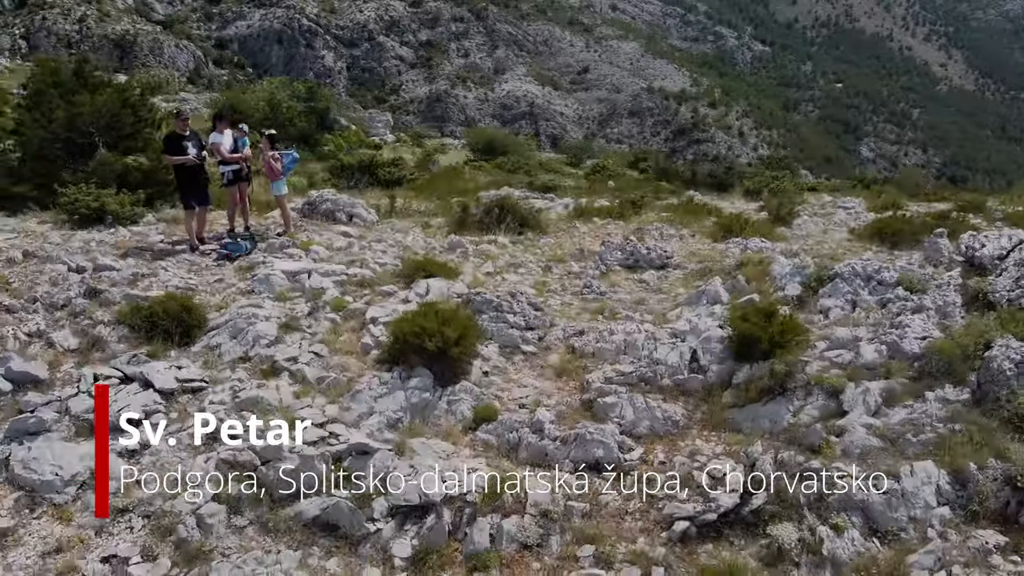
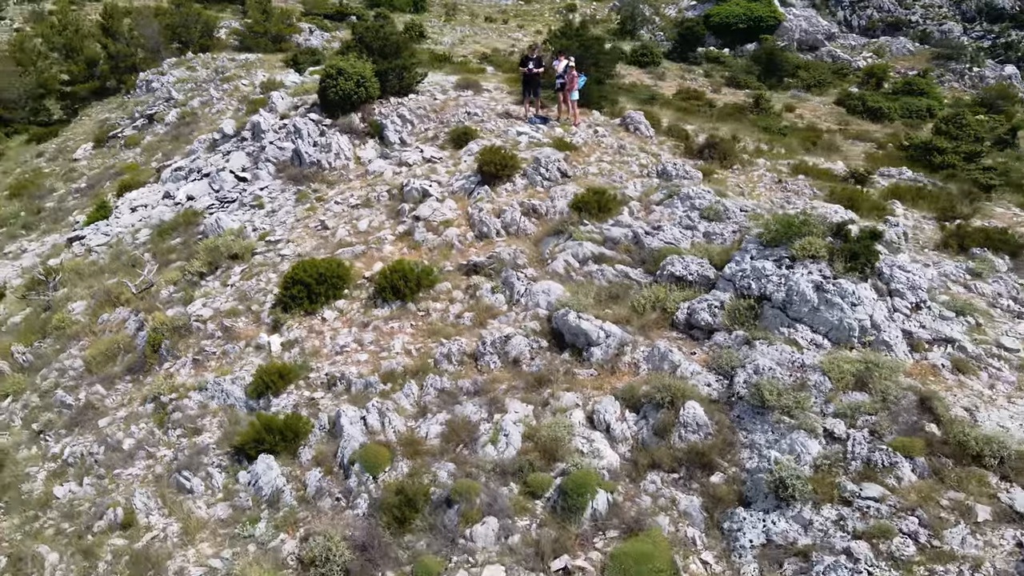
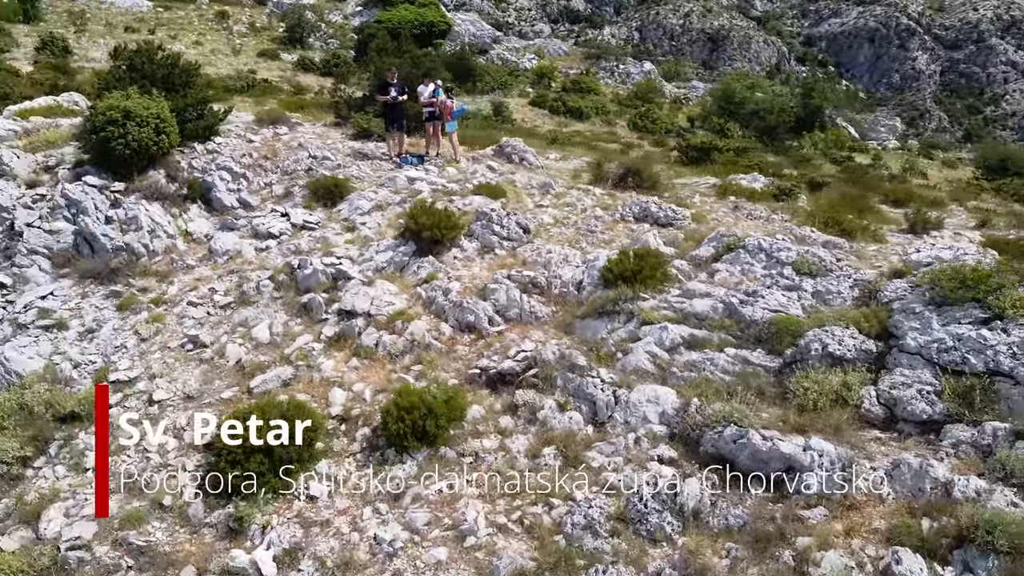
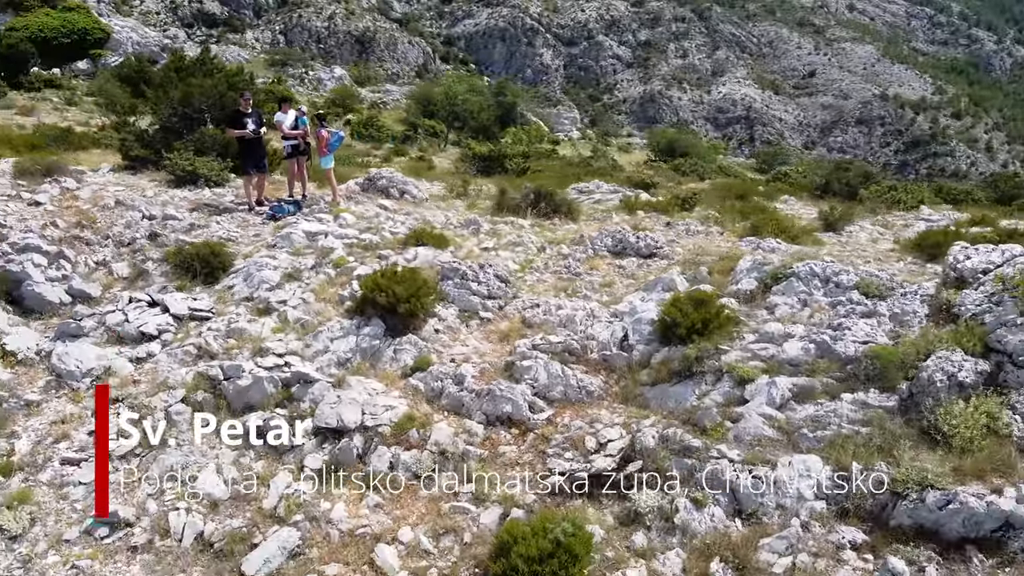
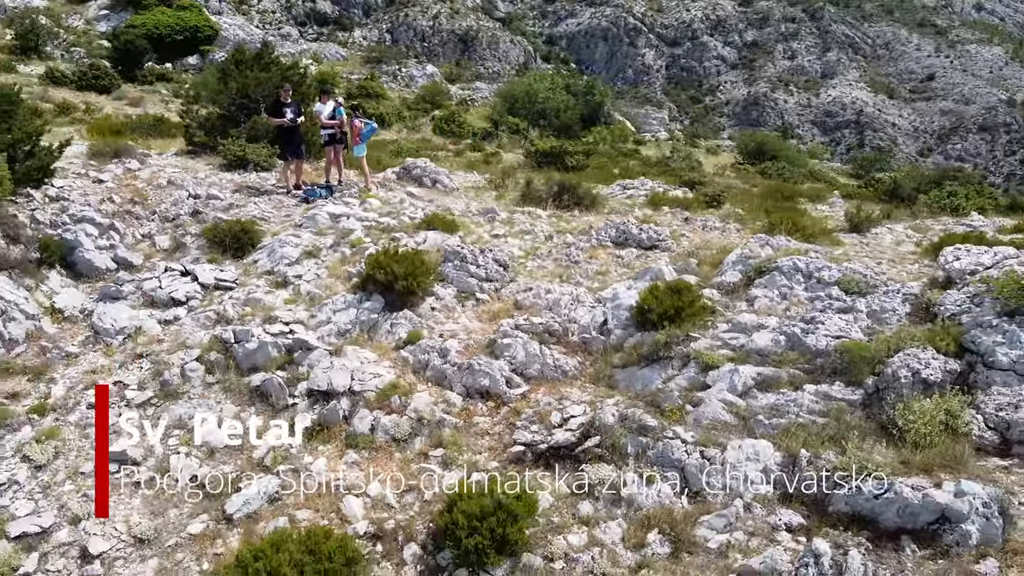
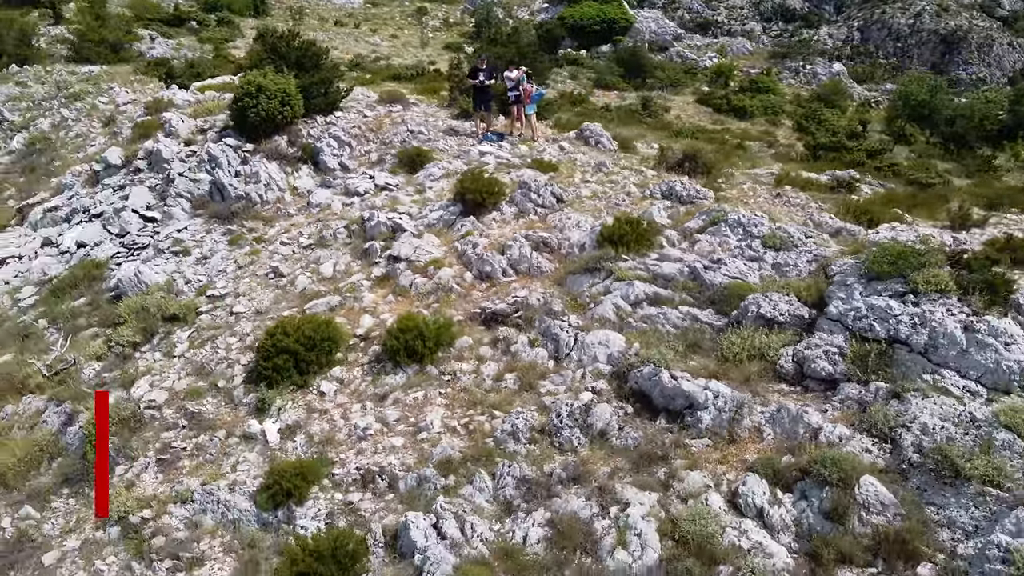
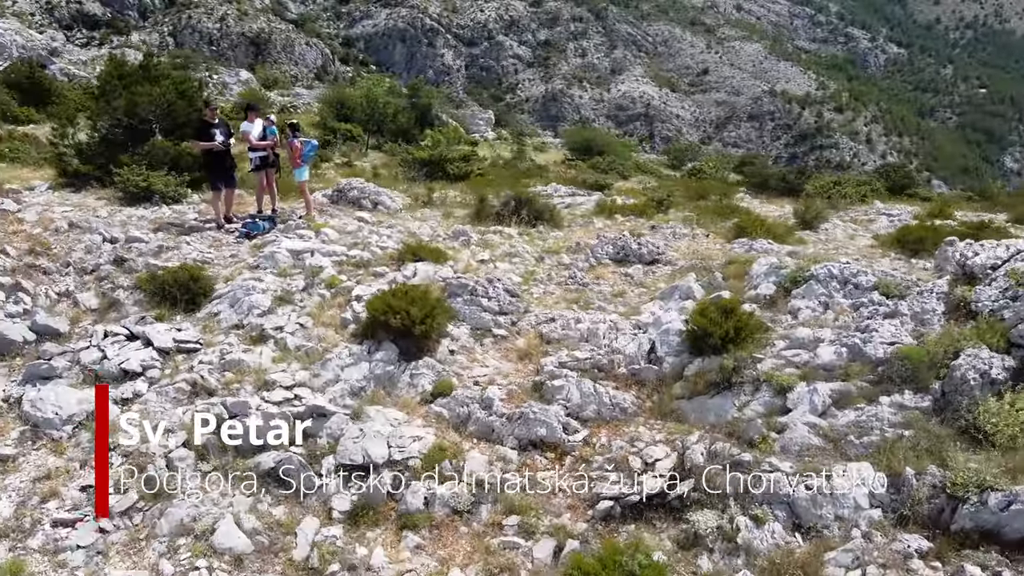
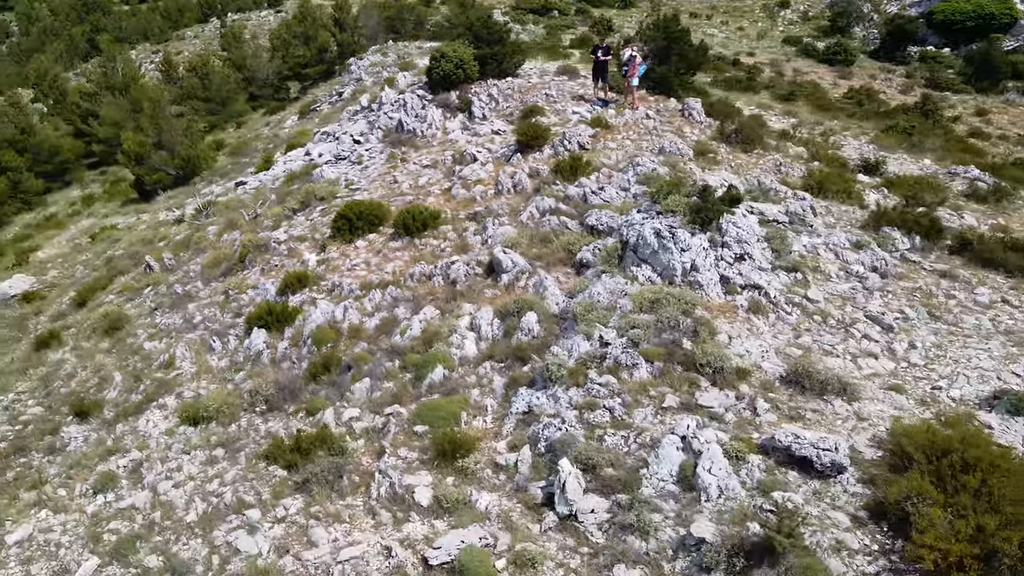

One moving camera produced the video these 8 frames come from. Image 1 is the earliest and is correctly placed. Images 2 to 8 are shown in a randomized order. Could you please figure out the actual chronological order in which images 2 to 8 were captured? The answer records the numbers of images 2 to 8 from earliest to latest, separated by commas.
7, 4, 5, 3, 6, 2, 8
